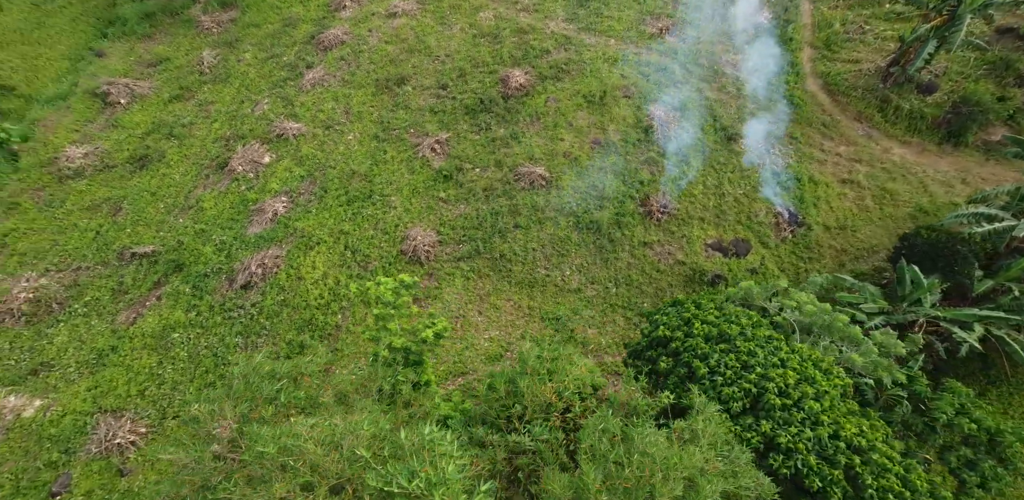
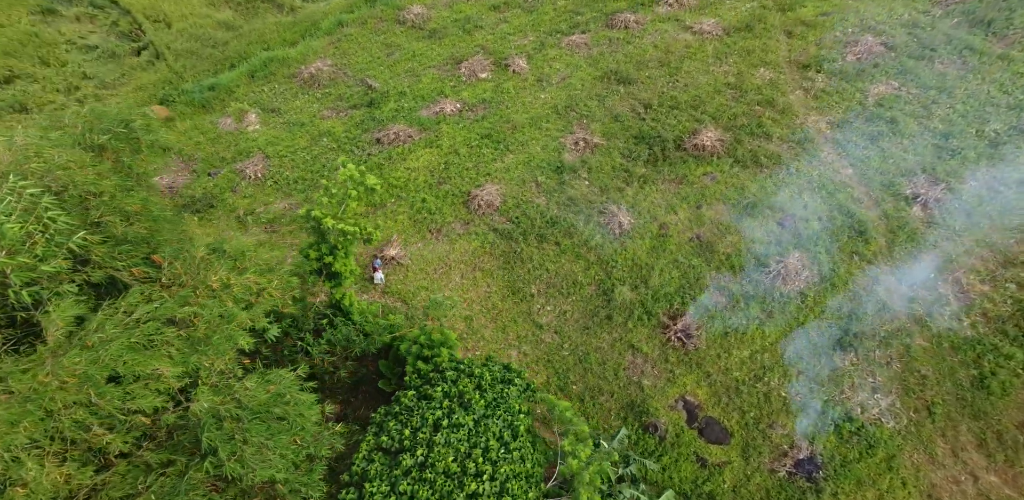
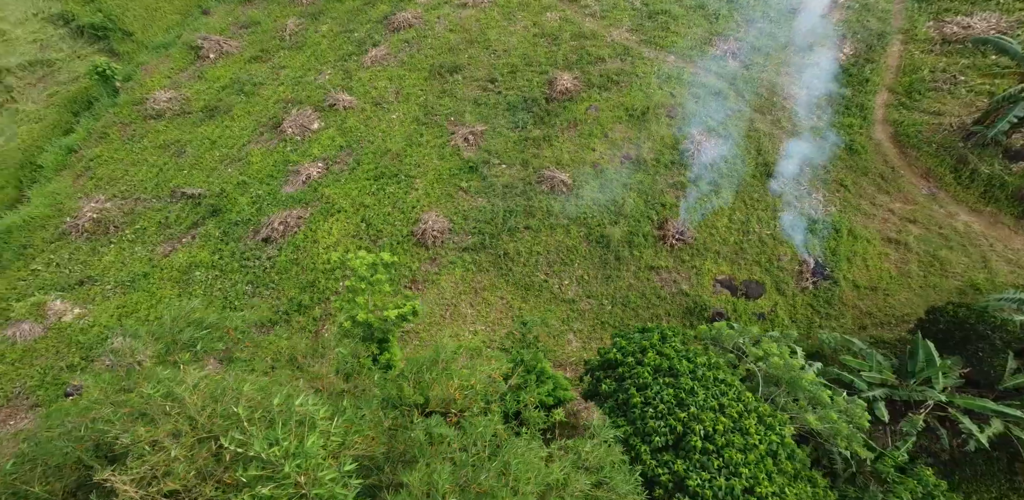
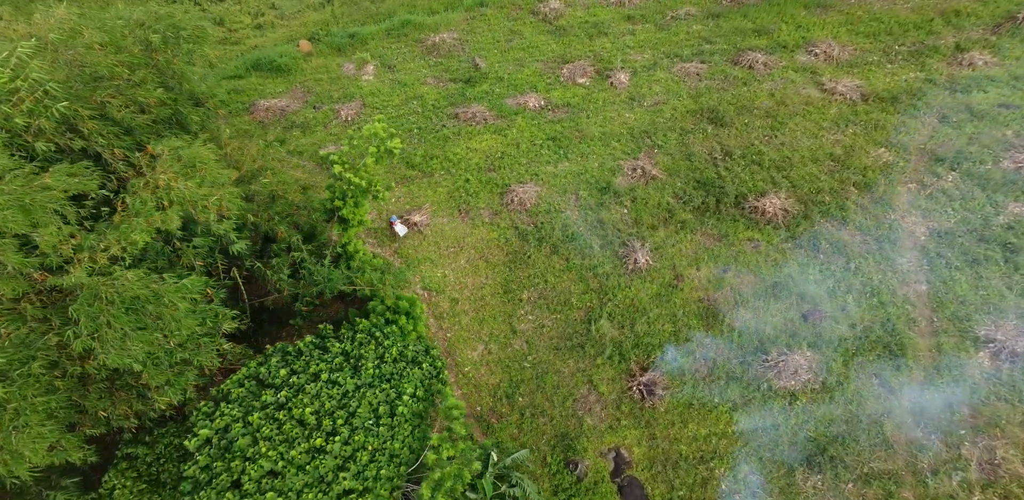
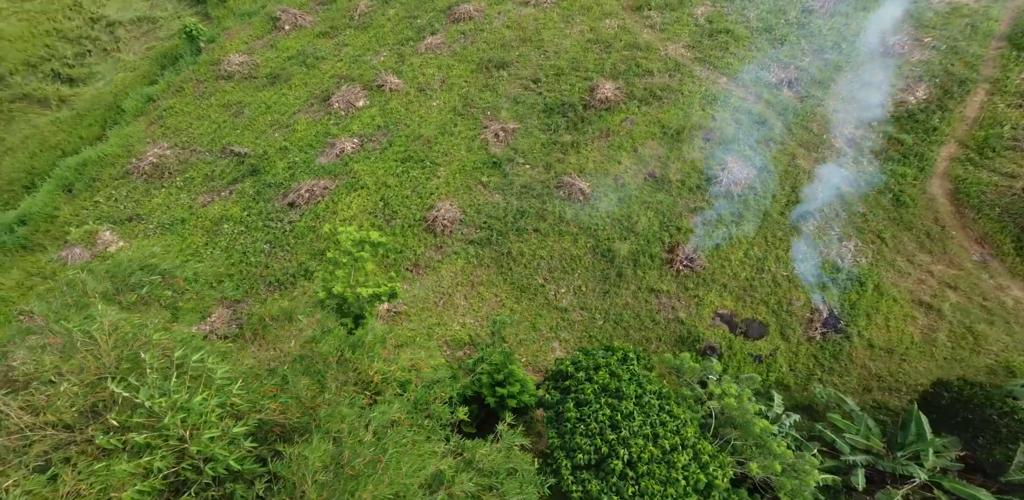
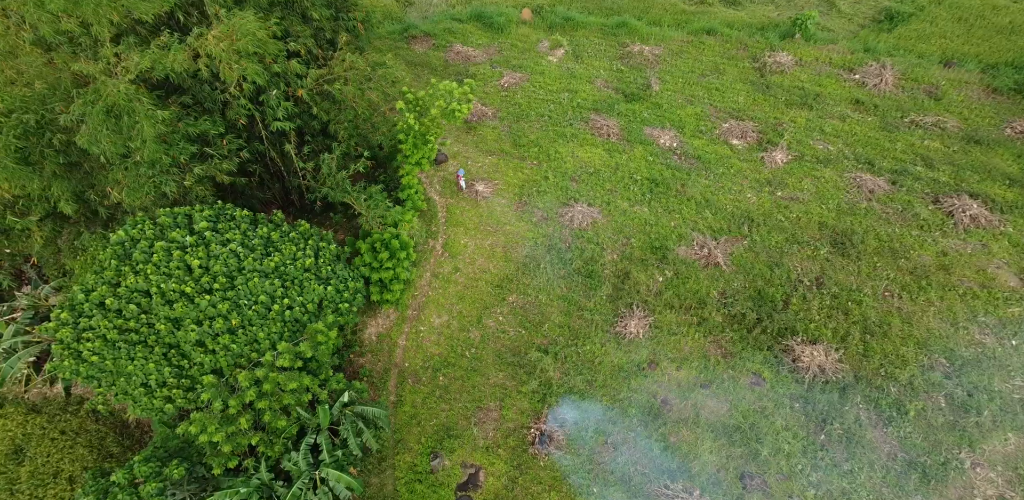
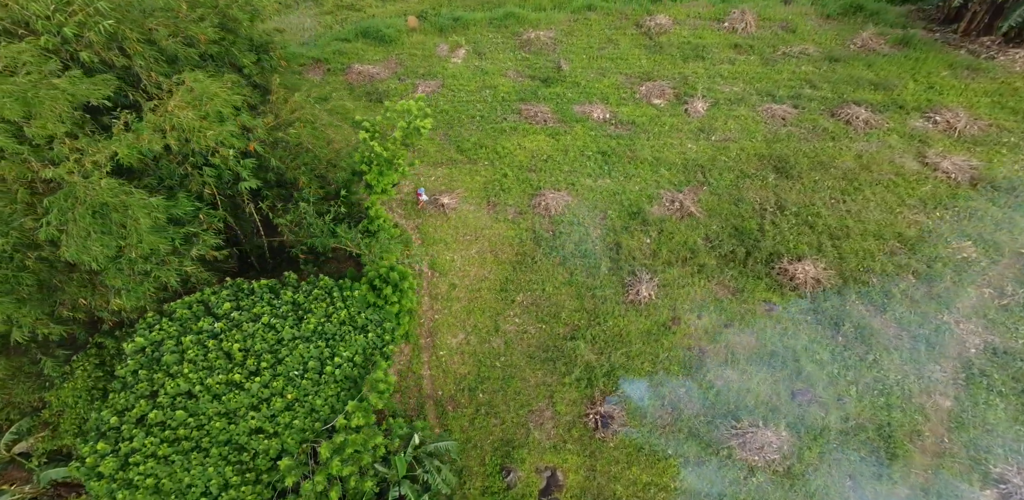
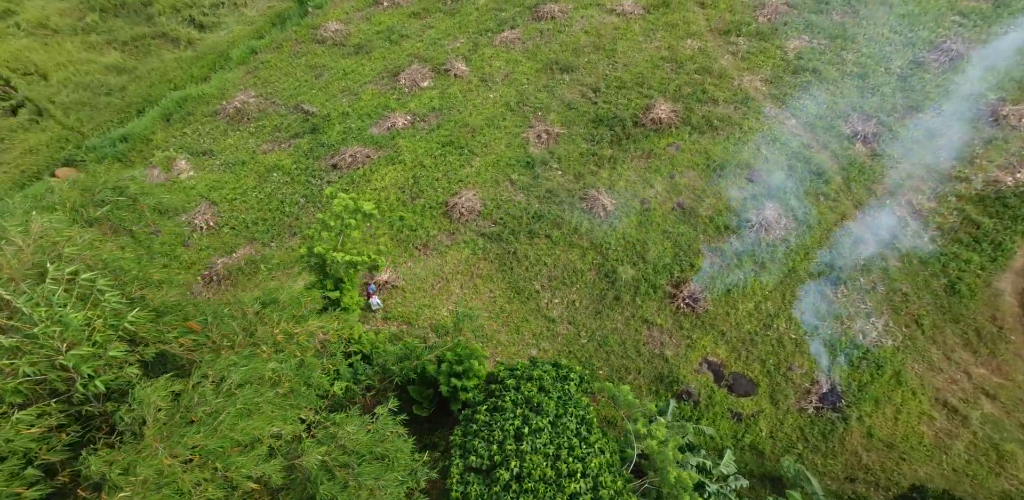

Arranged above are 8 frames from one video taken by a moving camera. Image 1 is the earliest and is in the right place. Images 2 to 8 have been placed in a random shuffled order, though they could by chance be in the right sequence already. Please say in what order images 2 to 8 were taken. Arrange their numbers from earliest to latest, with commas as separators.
3, 5, 8, 2, 4, 7, 6
